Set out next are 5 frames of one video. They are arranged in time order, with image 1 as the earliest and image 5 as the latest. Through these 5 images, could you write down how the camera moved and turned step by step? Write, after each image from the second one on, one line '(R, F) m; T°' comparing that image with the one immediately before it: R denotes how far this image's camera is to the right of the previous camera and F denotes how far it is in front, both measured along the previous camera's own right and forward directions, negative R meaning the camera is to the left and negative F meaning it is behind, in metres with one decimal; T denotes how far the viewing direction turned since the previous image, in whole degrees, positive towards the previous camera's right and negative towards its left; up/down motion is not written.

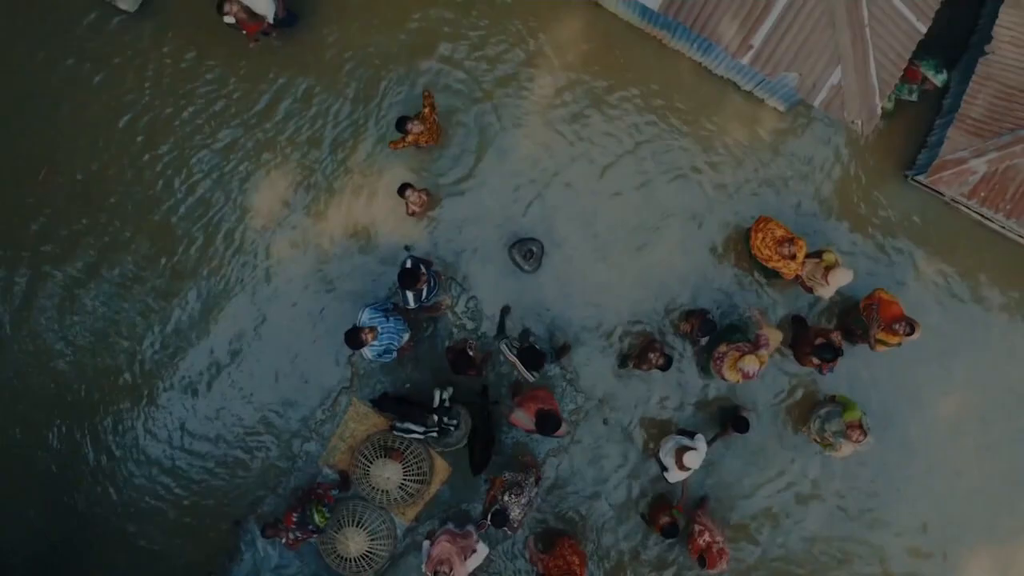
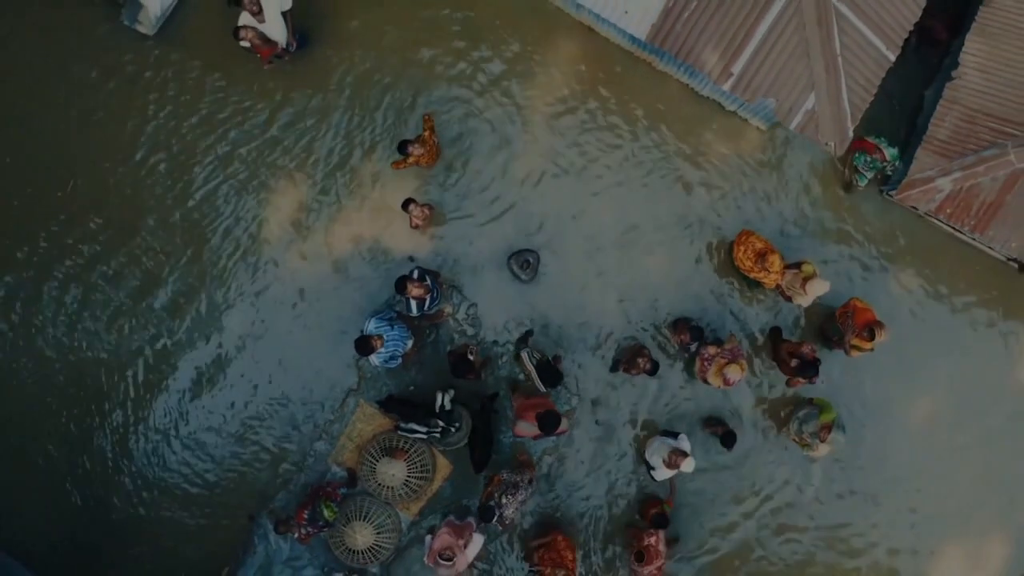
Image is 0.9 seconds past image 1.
(+0.3, -0.5) m; -1°
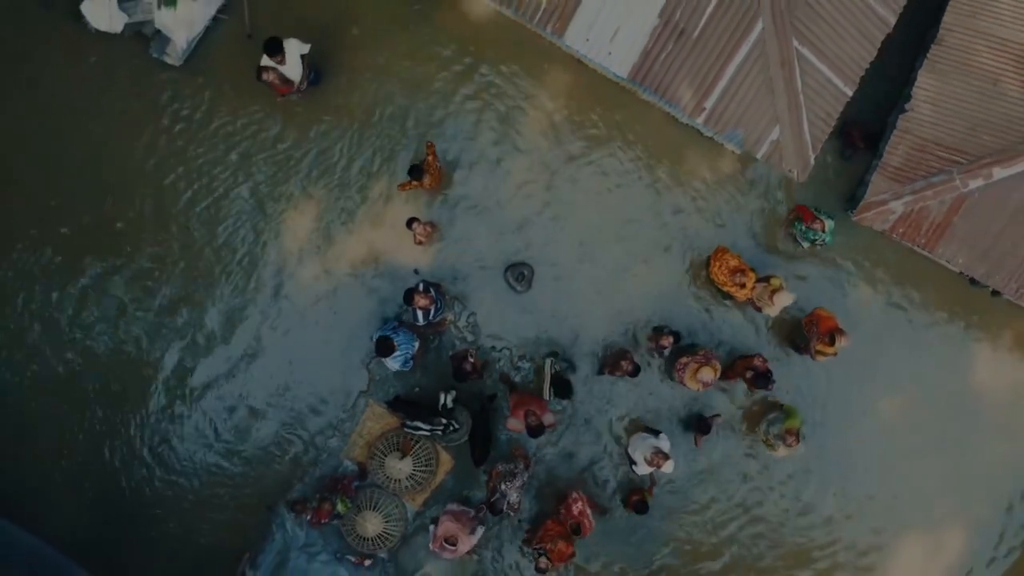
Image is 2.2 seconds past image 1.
(+0.1, -0.9) m; 0°
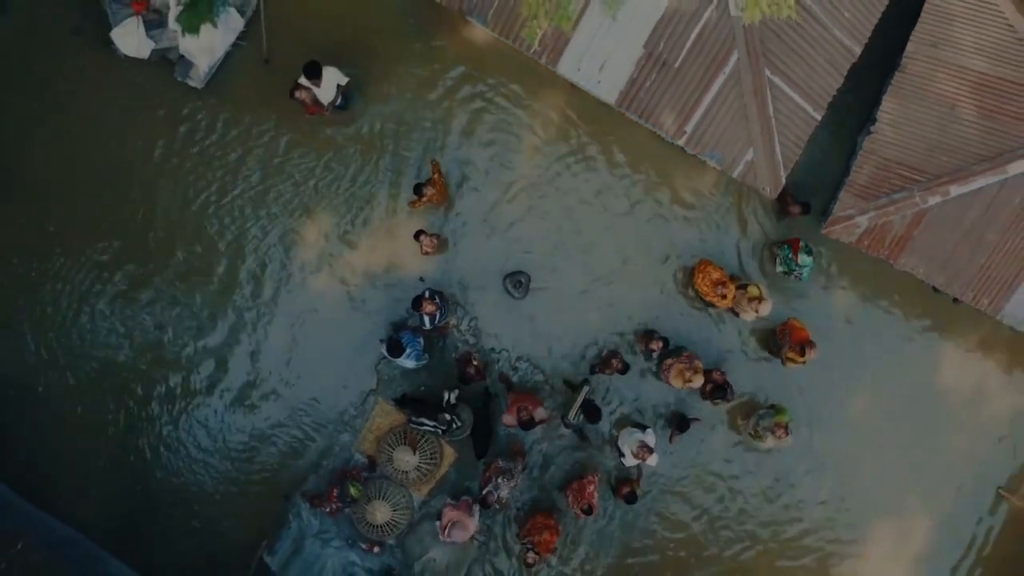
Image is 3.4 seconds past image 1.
(0.0, -0.8) m; 0°
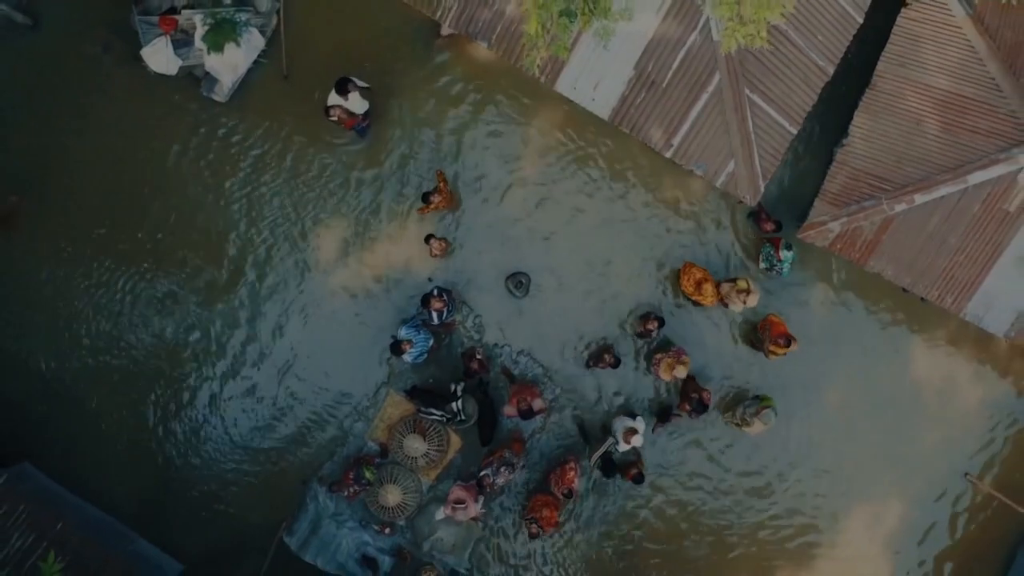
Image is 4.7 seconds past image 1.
(0.0, -0.9) m; 0°
